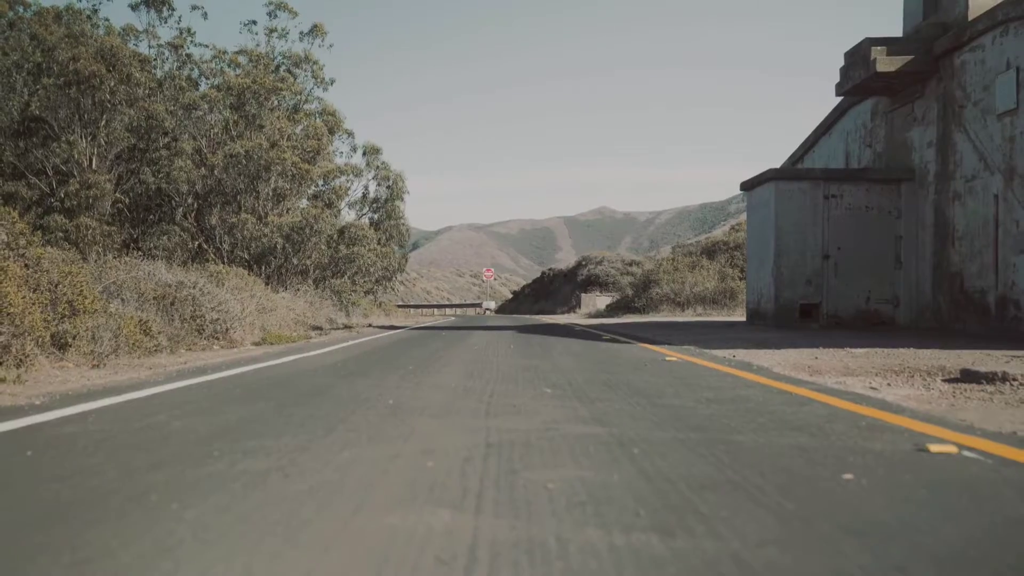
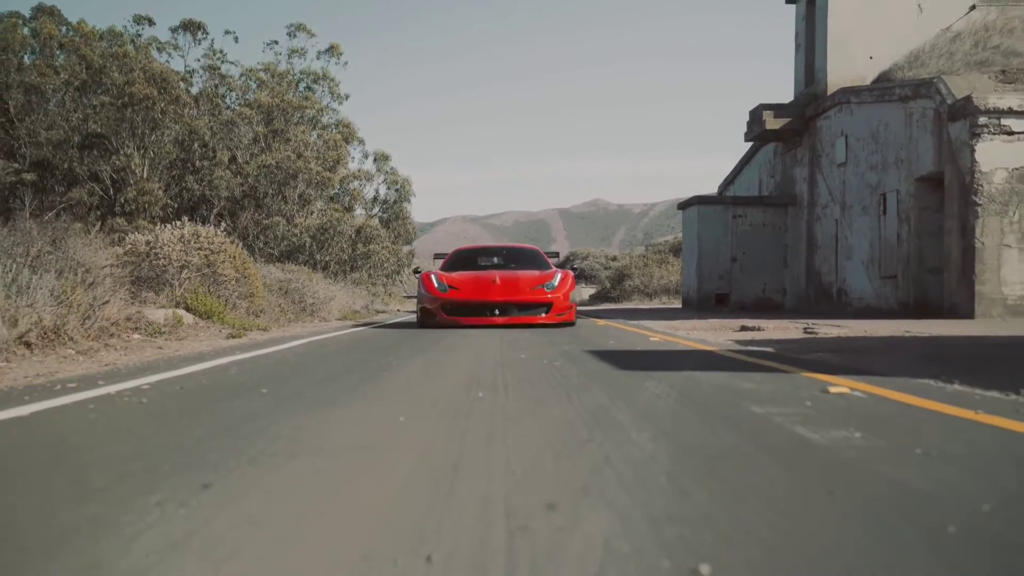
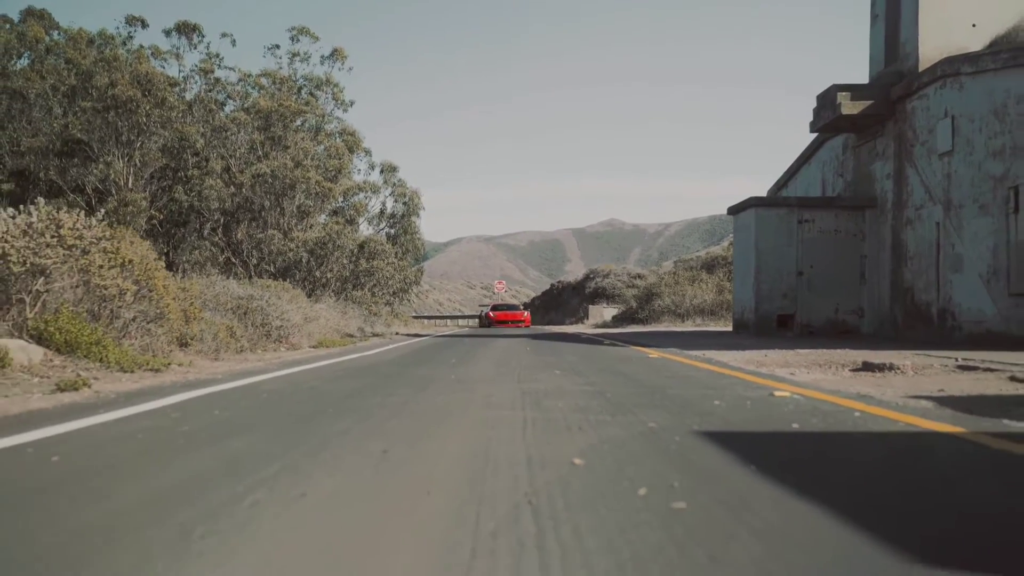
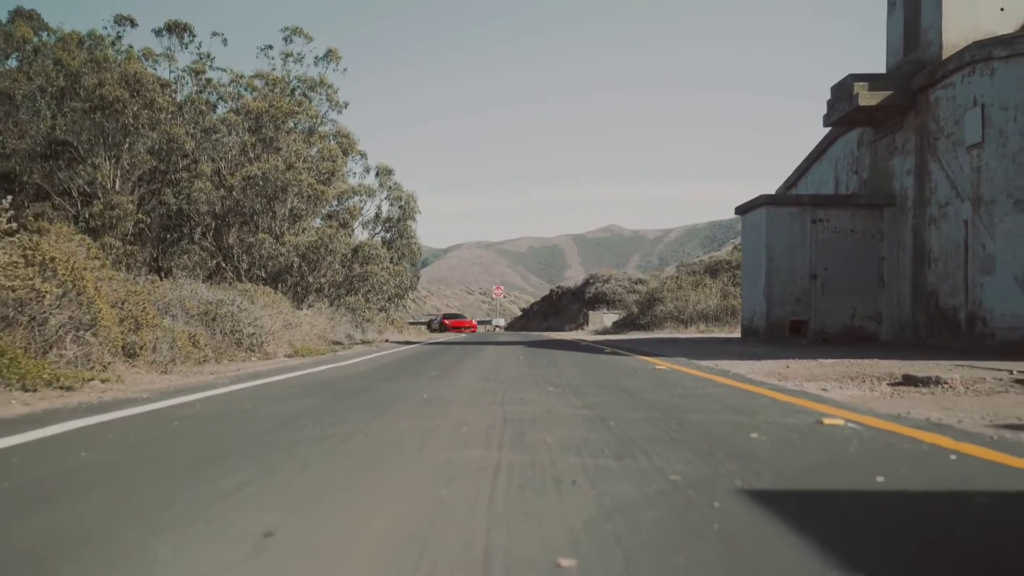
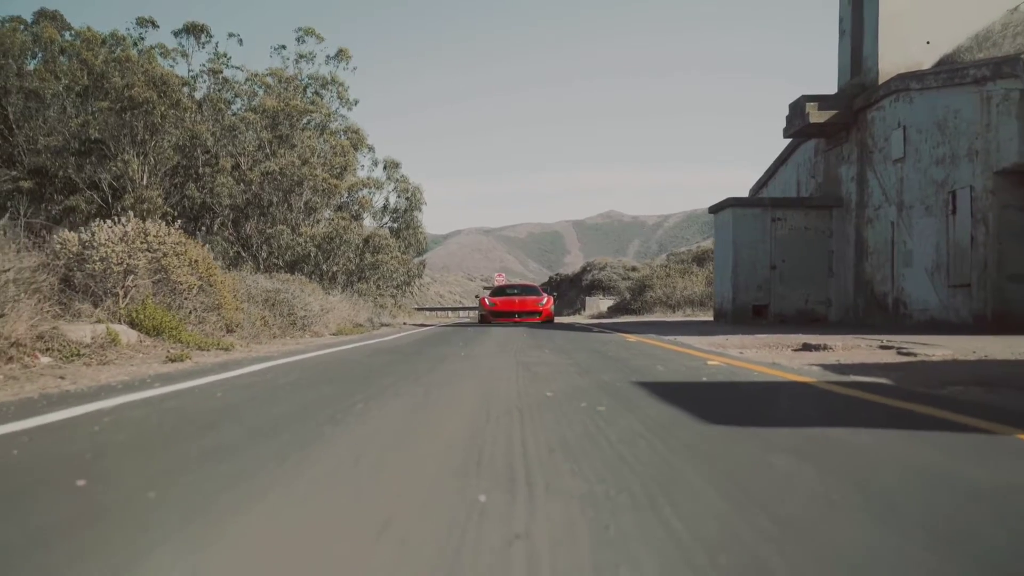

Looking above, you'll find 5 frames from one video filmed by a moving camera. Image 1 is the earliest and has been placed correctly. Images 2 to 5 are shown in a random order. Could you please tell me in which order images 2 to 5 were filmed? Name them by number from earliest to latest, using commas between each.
4, 3, 5, 2
